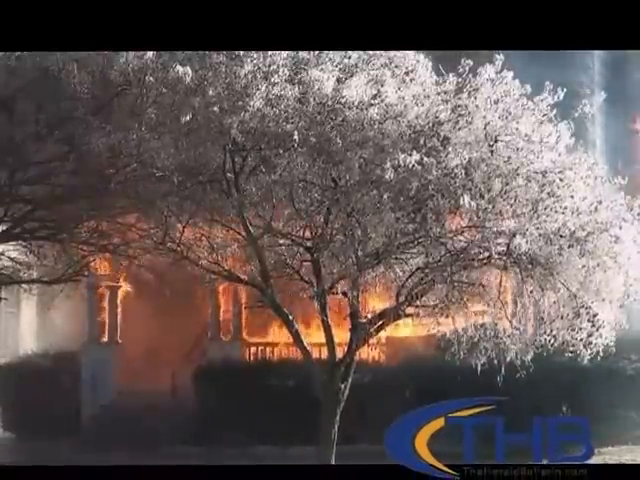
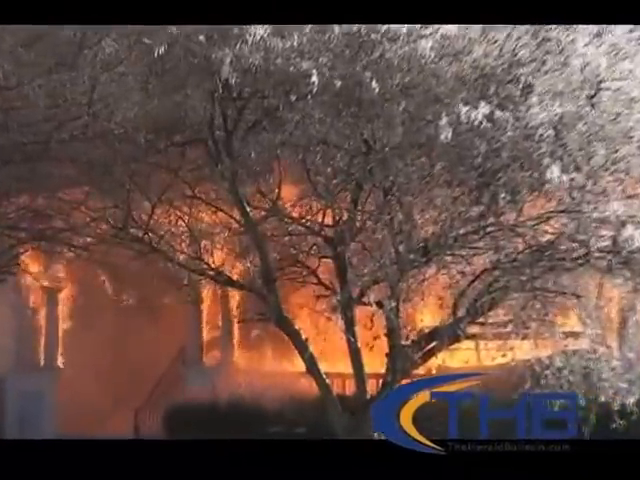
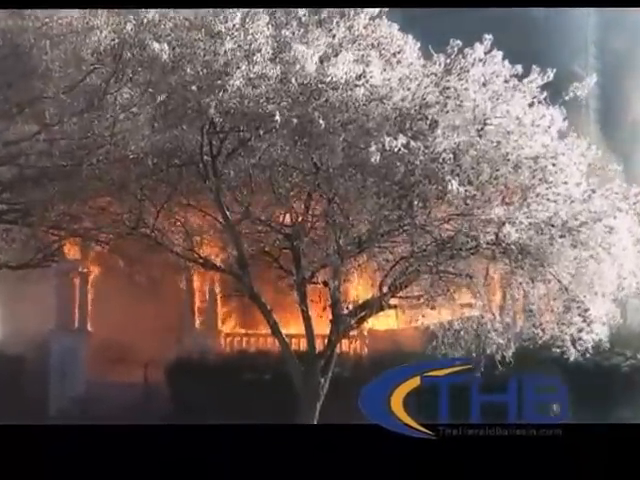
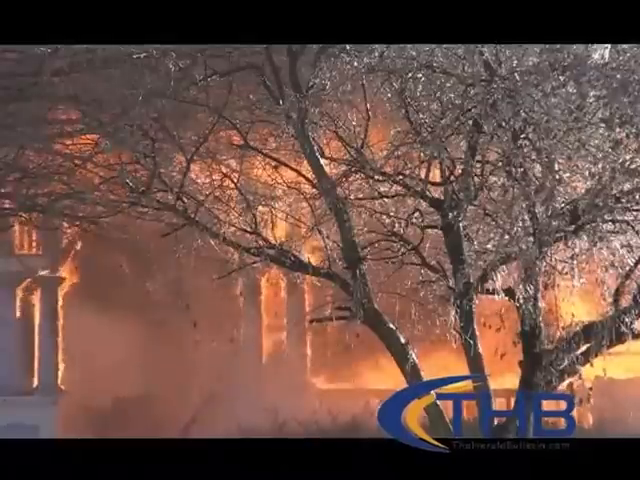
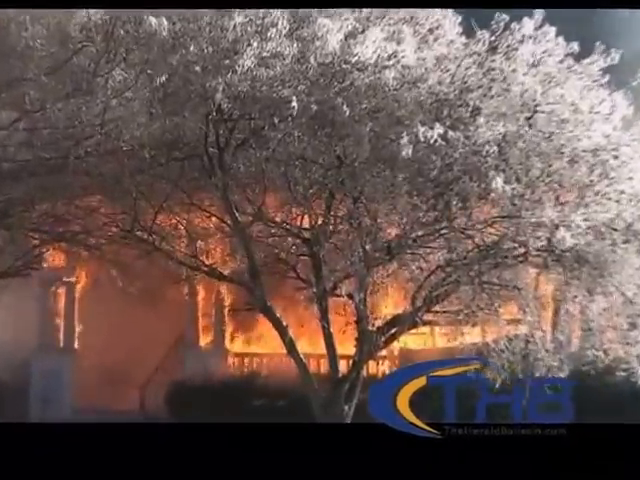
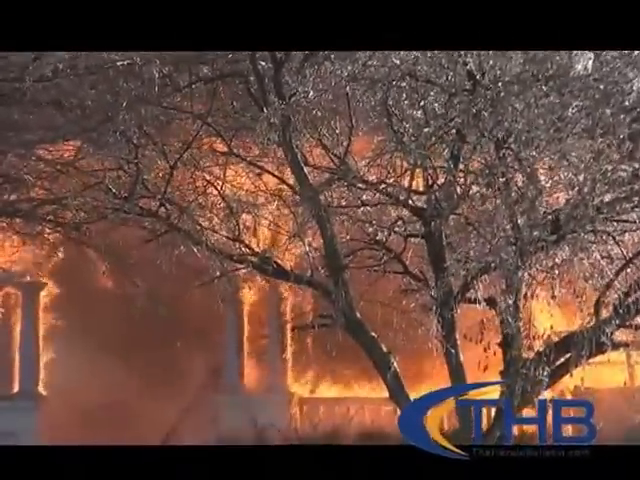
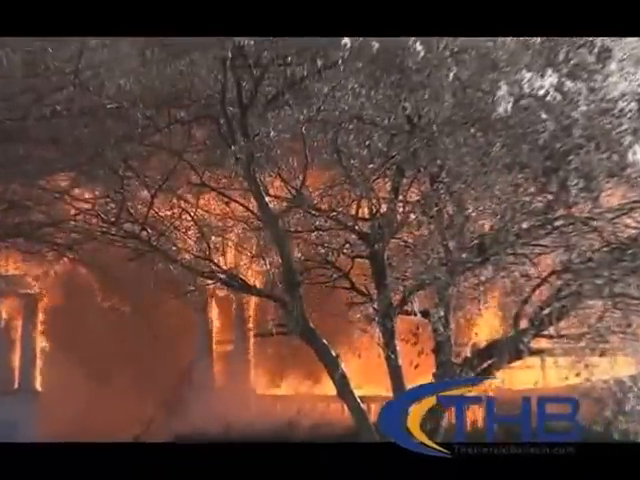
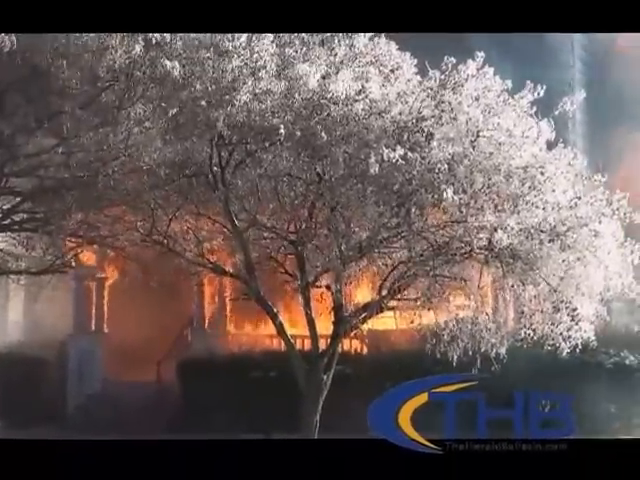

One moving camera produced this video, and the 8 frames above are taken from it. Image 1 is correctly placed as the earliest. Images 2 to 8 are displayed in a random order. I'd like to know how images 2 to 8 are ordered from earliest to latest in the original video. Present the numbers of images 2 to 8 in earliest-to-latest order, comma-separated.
8, 3, 5, 2, 7, 6, 4
